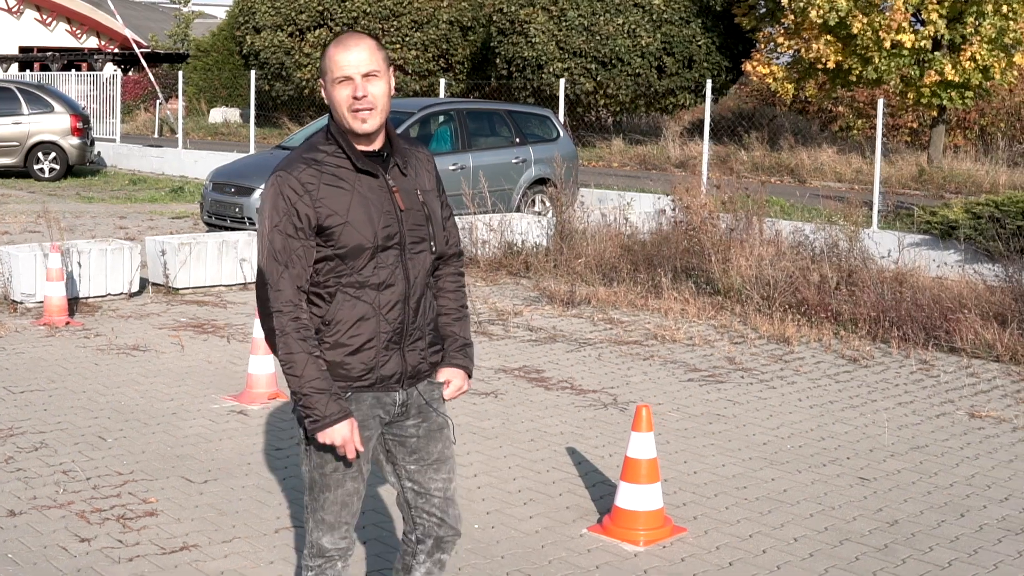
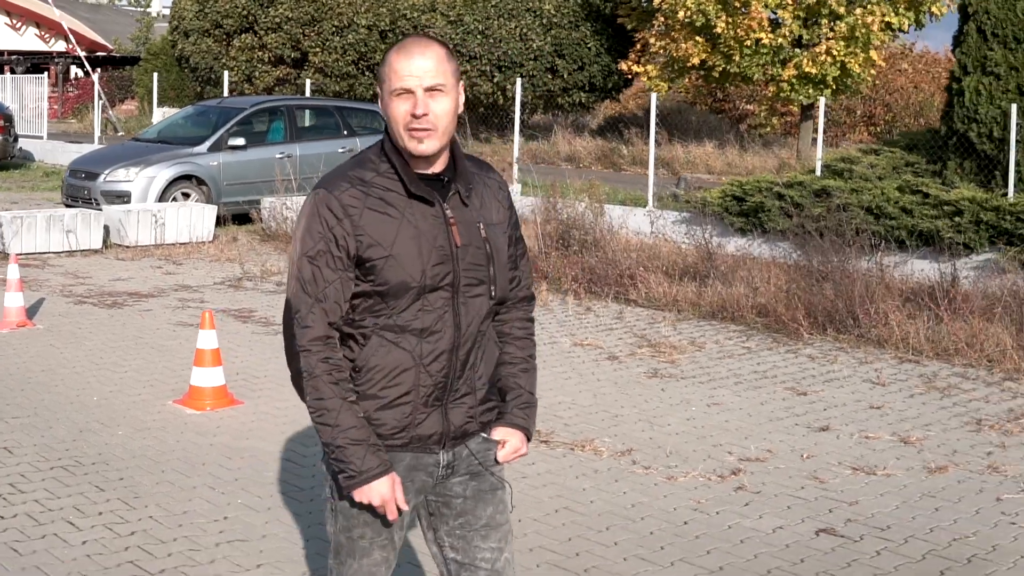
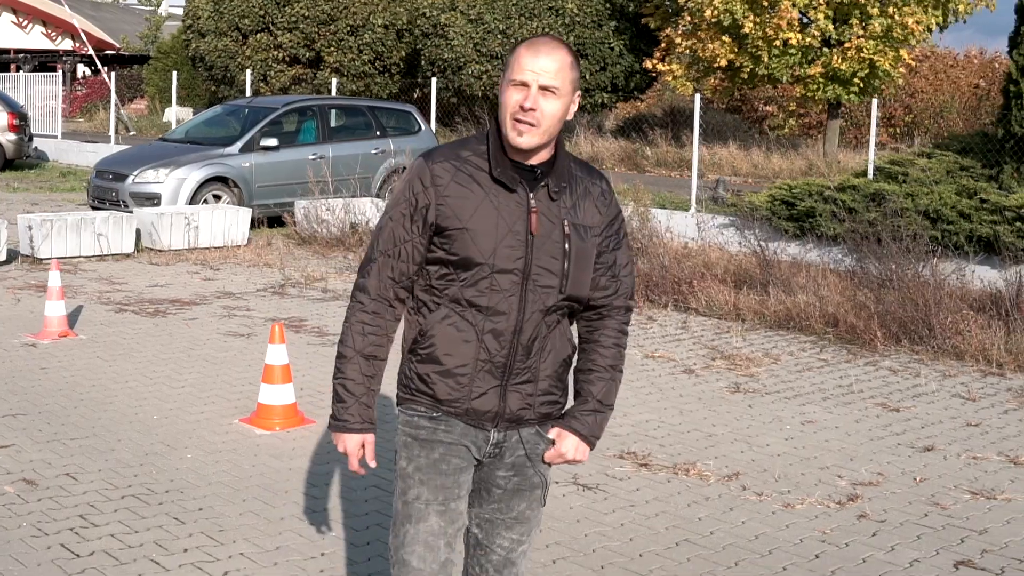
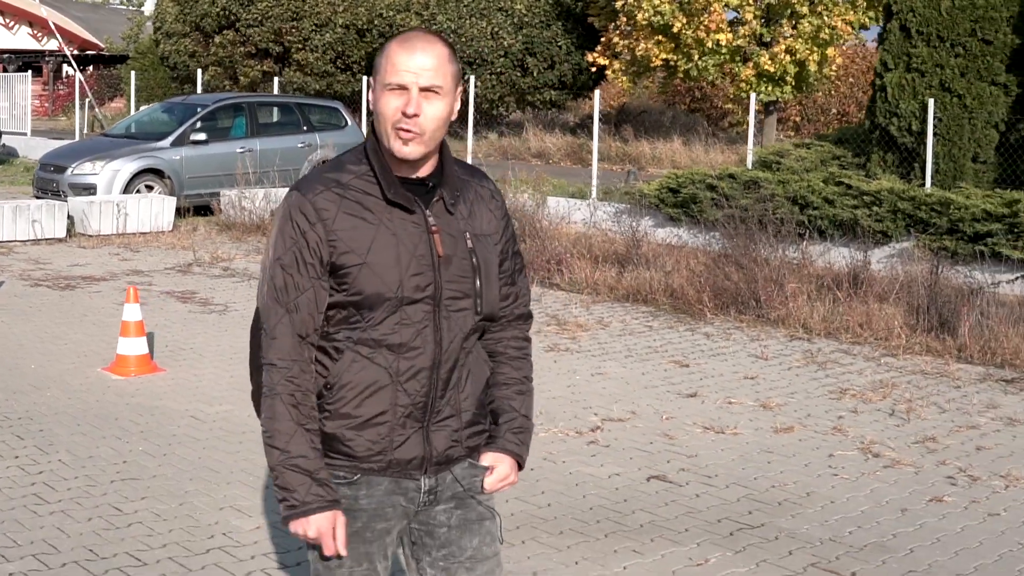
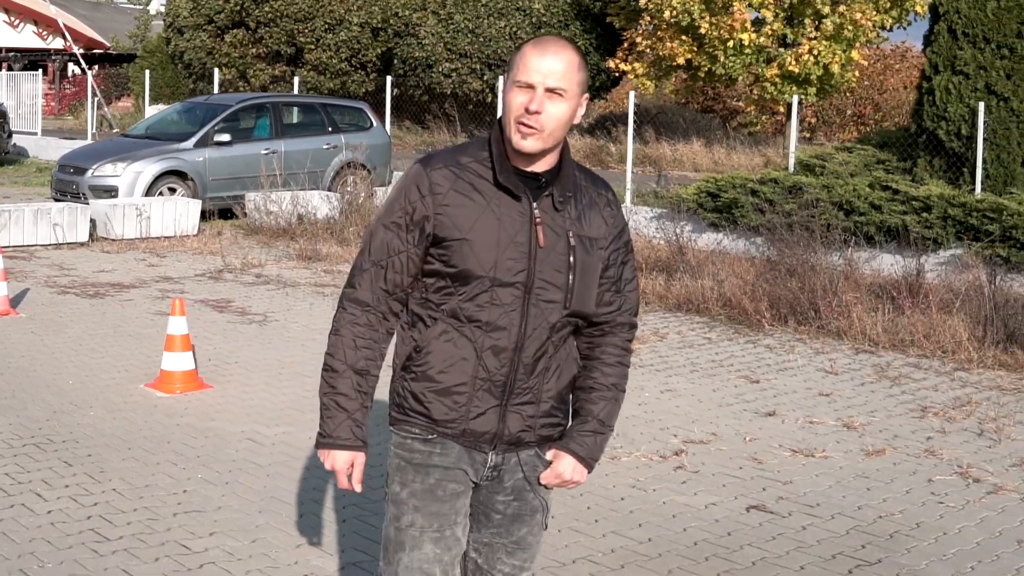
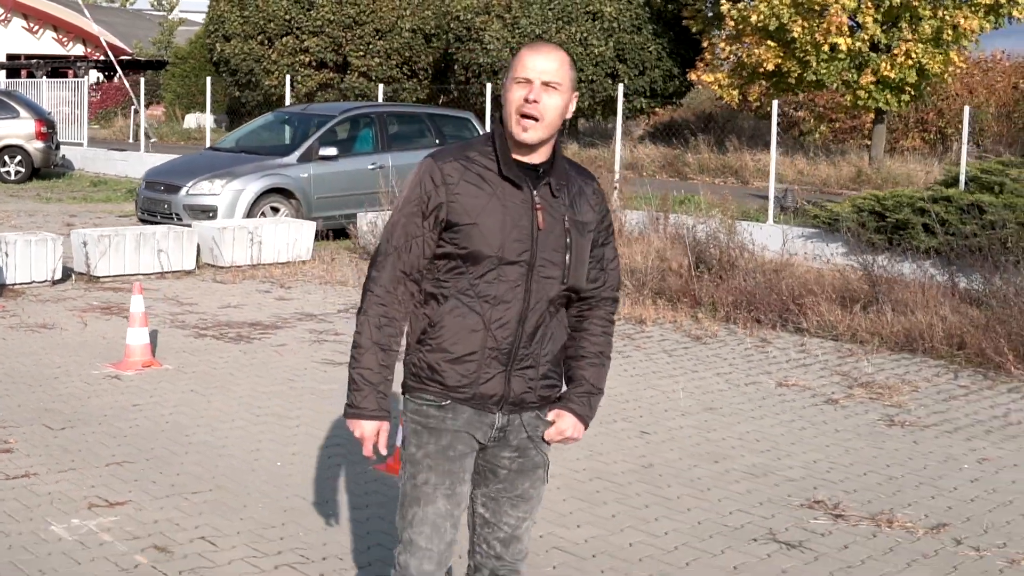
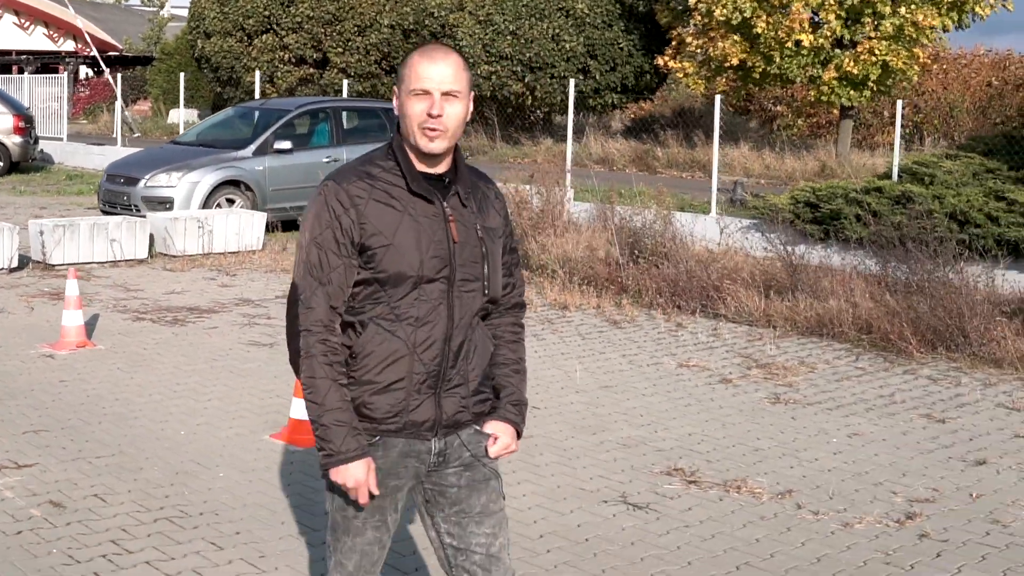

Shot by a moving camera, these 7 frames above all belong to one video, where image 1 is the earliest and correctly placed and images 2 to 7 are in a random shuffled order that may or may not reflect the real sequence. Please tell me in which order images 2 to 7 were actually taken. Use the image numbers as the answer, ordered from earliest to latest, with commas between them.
6, 7, 3, 2, 5, 4
